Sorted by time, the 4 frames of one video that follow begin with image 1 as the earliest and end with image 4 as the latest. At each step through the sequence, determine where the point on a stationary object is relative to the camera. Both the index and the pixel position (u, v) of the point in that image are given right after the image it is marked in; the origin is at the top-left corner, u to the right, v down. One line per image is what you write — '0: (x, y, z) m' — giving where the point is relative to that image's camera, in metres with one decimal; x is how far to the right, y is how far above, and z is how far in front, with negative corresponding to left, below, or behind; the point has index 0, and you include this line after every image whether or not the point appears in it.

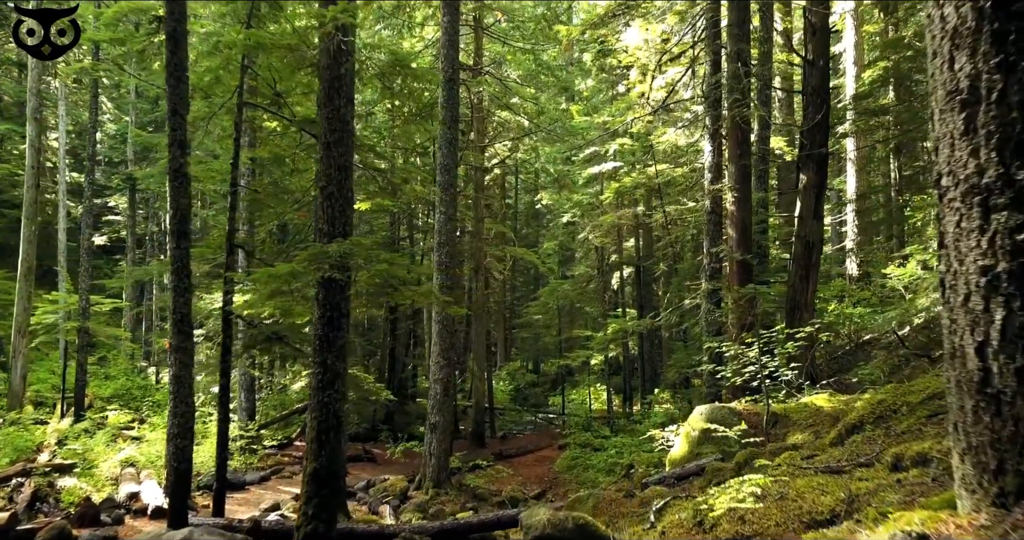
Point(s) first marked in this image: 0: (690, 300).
0: (+2.9, -0.5, +11.6) m
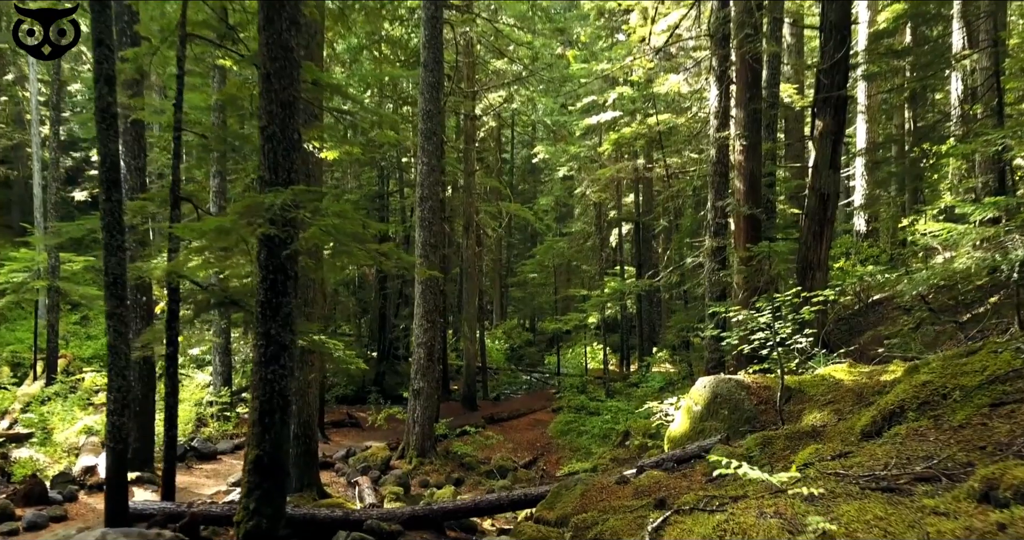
0: (+2.7, +0.2, +10.8) m
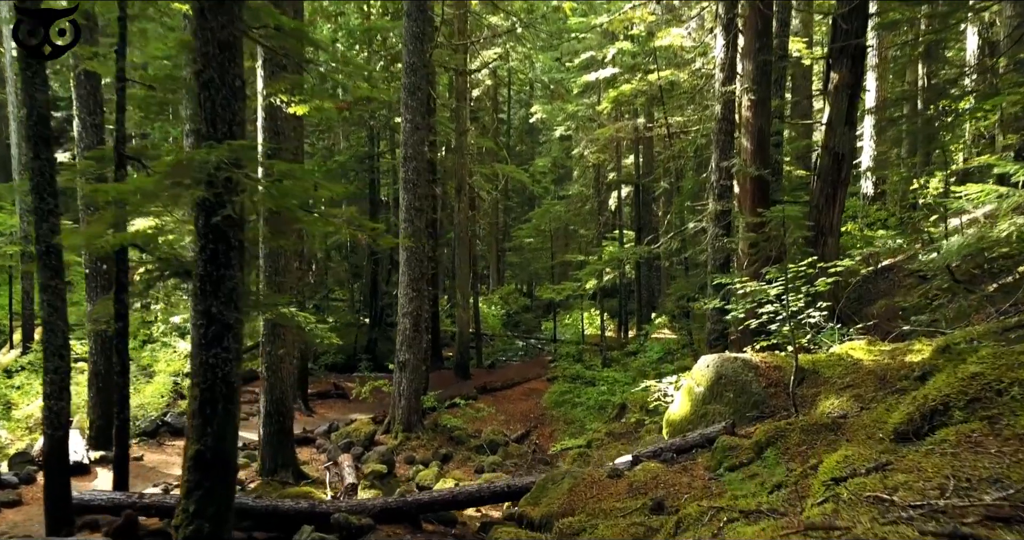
0: (+2.5, +0.7, +10.1) m
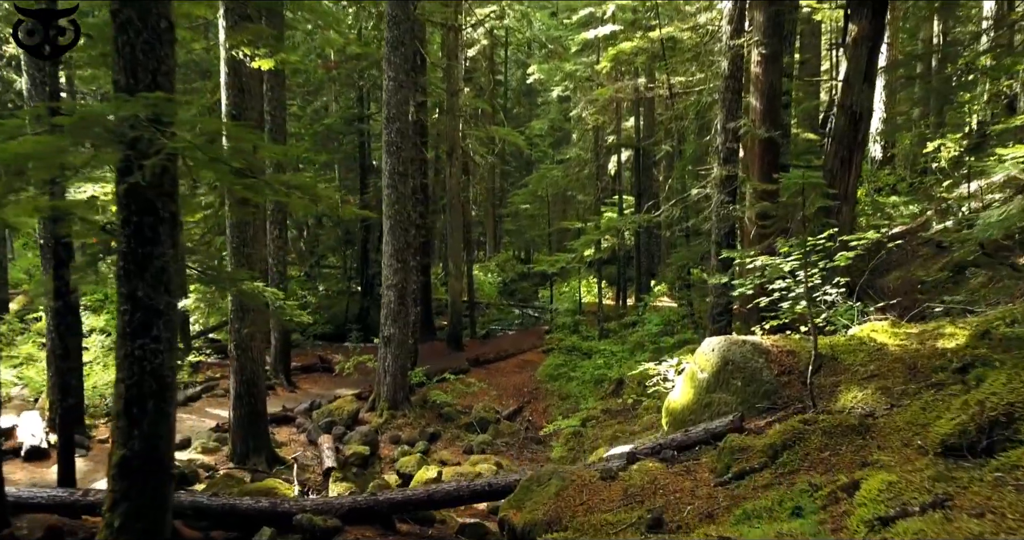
0: (+2.4, +1.1, +9.4) m
